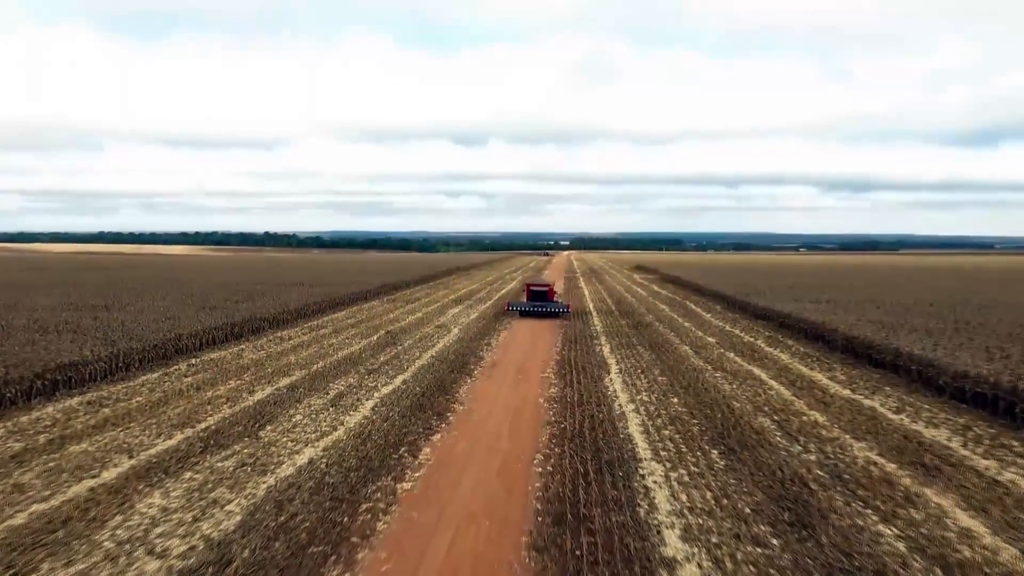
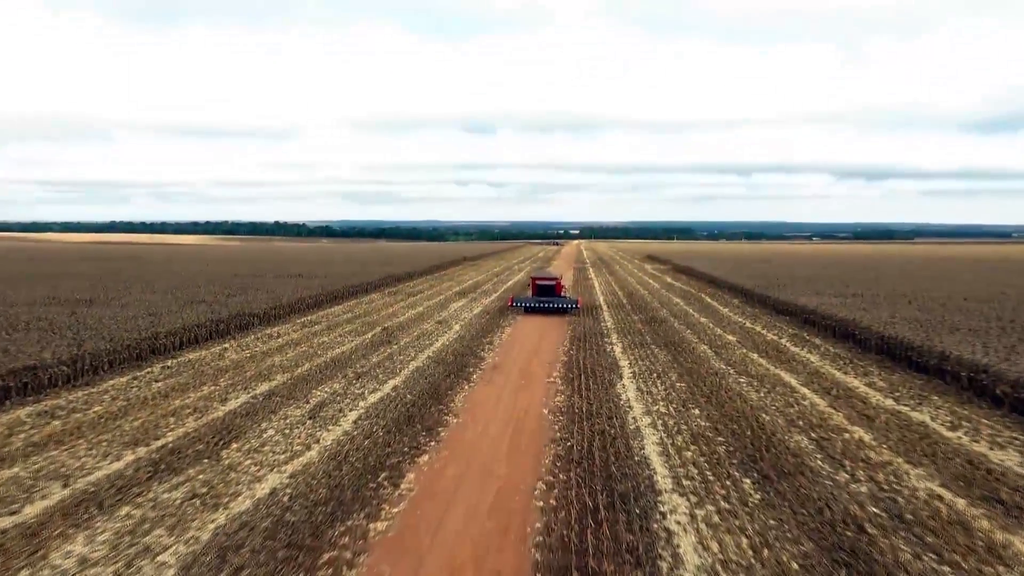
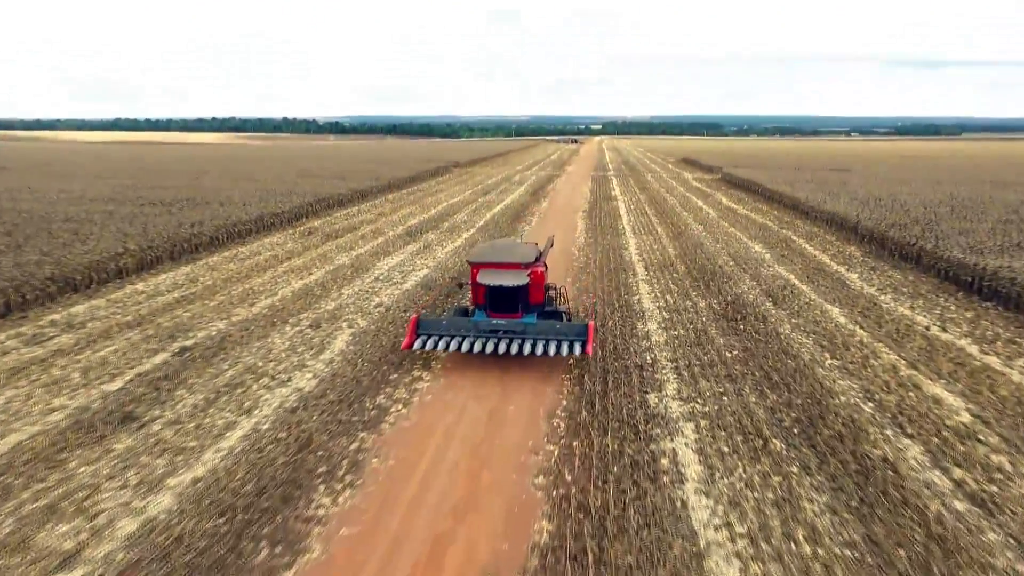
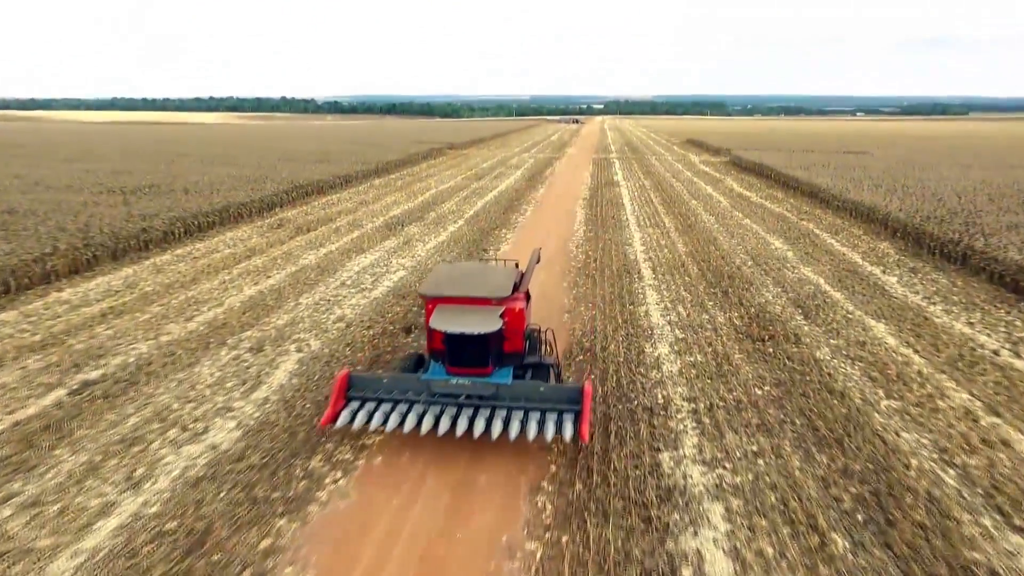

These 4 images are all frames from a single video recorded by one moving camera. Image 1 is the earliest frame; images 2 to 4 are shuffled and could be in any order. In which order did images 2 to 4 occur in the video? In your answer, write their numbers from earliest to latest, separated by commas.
2, 3, 4
